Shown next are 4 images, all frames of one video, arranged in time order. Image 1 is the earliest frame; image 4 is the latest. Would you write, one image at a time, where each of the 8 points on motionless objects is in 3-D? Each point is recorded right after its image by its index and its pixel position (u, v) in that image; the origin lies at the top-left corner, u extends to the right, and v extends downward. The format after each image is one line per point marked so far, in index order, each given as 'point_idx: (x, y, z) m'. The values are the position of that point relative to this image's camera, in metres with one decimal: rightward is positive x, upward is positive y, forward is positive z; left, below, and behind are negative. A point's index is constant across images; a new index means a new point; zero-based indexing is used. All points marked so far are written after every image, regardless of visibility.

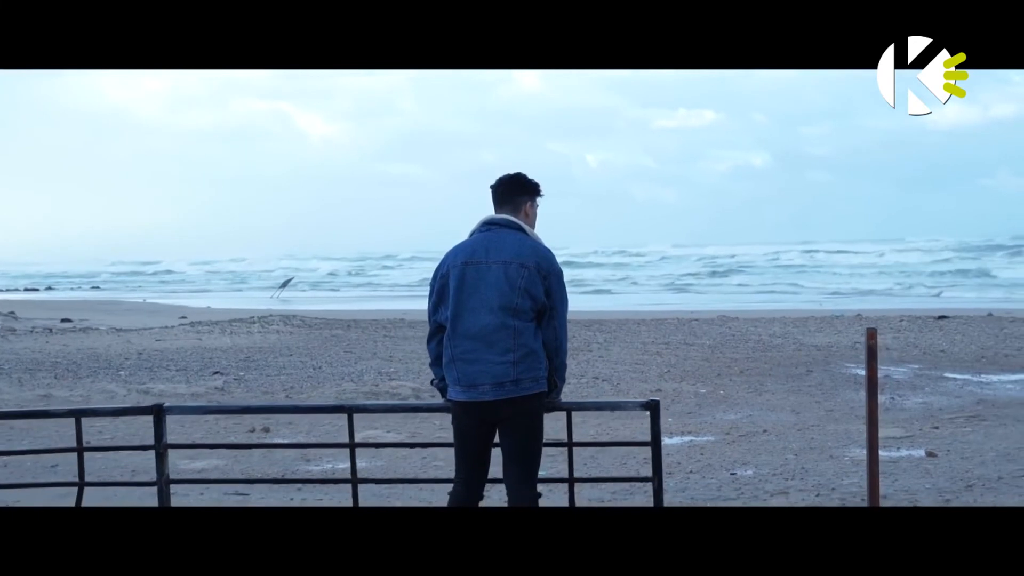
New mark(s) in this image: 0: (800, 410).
0: (+3.6, -1.5, +11.4) m
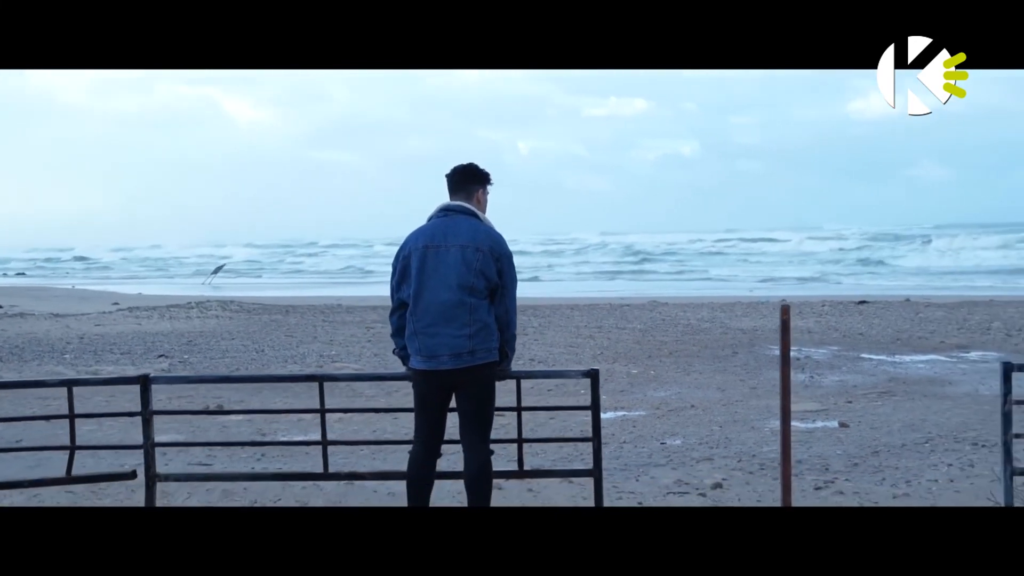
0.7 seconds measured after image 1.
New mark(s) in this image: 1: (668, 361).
0: (+2.9, -1.3, +12.1) m
1: (+2.6, -1.2, +15.2) m
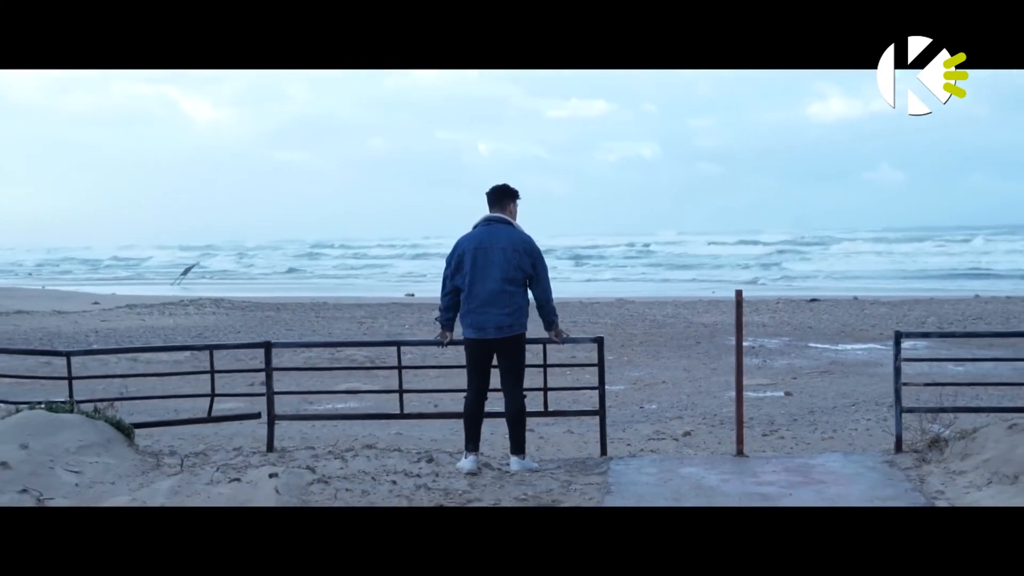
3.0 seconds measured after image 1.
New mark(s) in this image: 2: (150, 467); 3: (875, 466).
0: (+2.8, -1.3, +14.0) m
1: (+2.4, -1.2, +17.0) m
2: (-2.2, -1.1, +5.5) m
3: (+2.7, -1.3, +6.7) m
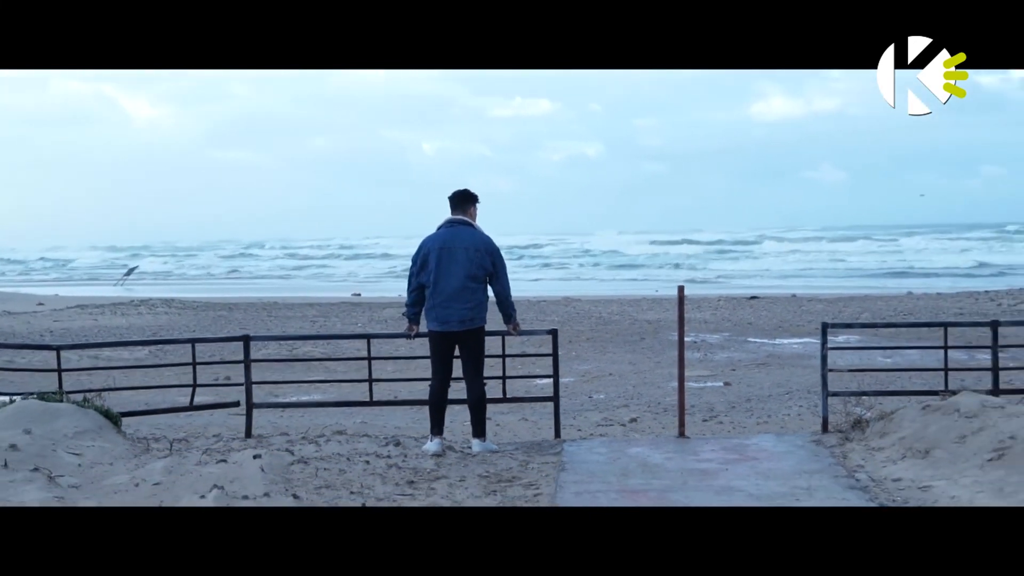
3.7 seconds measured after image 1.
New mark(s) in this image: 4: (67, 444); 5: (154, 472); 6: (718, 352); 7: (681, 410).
0: (+2.0, -1.2, +14.7) m
1: (+1.5, -1.1, +17.7) m
2: (-2.5, -1.1, +6.0) m
3: (+2.4, -1.3, +7.4) m
4: (-2.7, -1.0, +5.5) m
5: (-2.1, -1.1, +5.4) m
6: (+3.8, -1.2, +16.5) m
7: (+1.4, -1.0, +7.6) m
